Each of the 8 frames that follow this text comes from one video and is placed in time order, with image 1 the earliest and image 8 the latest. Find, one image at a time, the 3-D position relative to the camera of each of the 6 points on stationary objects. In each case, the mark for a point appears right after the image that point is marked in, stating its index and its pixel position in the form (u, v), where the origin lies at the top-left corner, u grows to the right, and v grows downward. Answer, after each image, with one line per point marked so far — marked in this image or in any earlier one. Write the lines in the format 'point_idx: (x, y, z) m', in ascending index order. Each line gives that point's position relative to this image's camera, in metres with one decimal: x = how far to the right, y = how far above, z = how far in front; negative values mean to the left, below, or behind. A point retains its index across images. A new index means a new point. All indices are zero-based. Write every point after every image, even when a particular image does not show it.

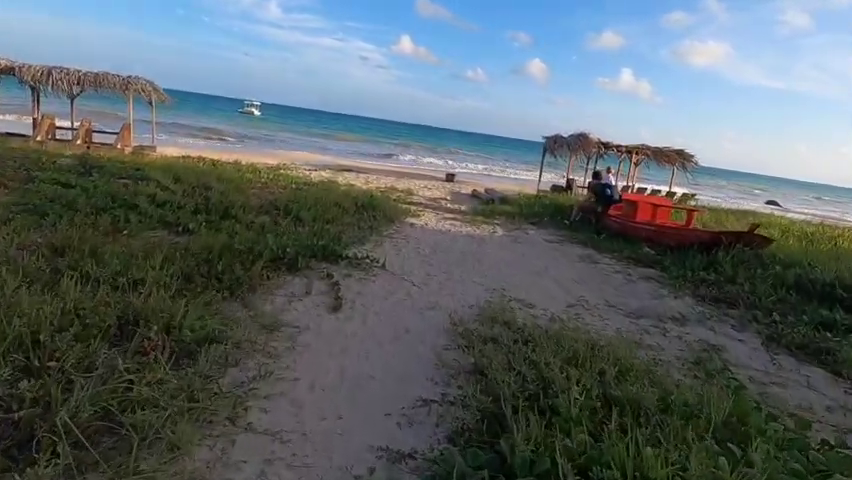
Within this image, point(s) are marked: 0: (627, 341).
0: (+2.5, -1.3, +5.6) m
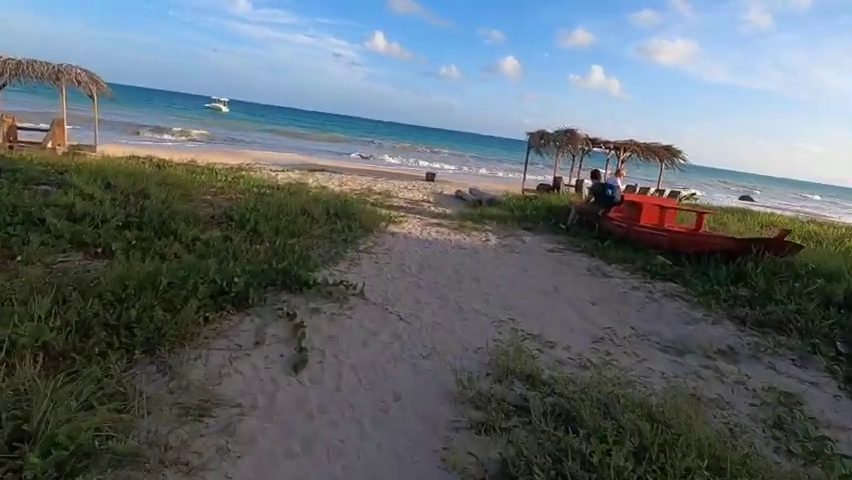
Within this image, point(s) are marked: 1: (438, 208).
0: (+2.5, -1.5, +4.3) m
1: (+0.3, +1.0, +13.5) m
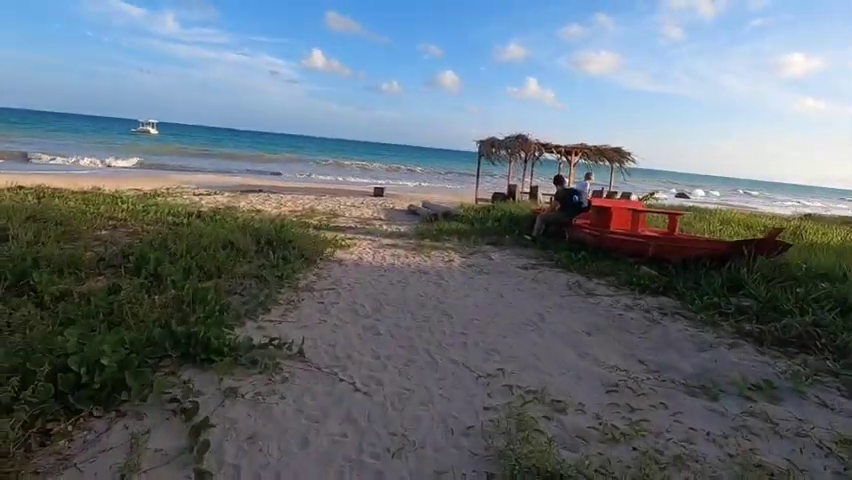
0: (+2.3, -1.6, +3.1) m
1: (-1.0, +0.4, +12.1) m
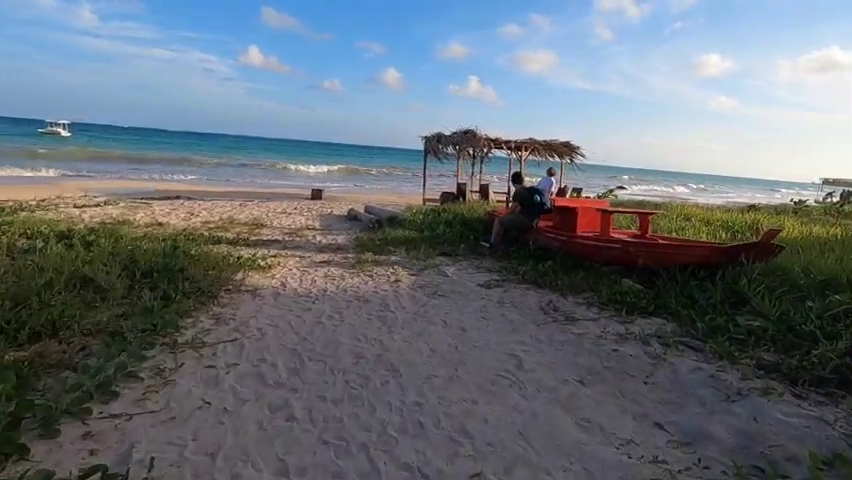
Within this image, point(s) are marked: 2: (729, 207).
0: (+2.0, -1.8, +1.8) m
1: (-2.3, +0.1, +10.3) m
2: (+12.8, +1.4, +18.9) m
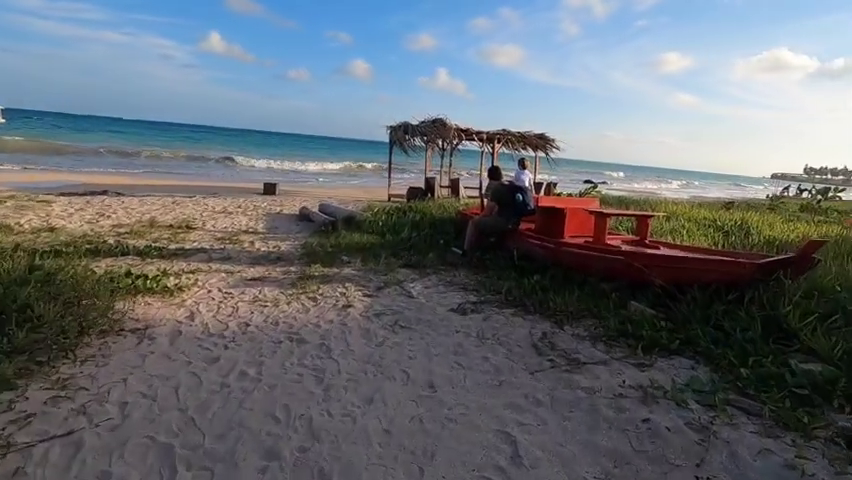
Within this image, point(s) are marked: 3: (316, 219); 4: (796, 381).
0: (+1.9, -2.0, +0.4) m
1: (-3.0, 0.0, +8.6) m
2: (+11.4, +1.5, +18.1) m
3: (-2.6, +0.5, +10.6) m
4: (+3.2, -1.2, +3.9) m
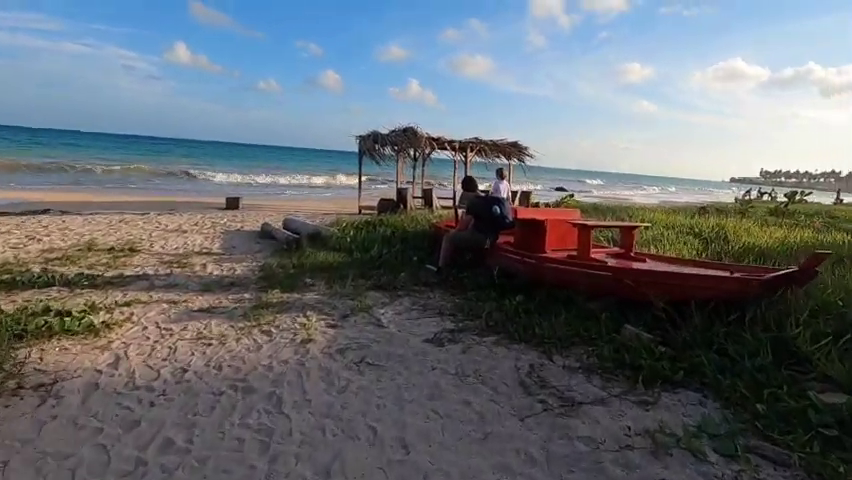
0: (+1.9, -2.1, -0.2) m
1: (-3.5, -0.4, +7.7) m
2: (+10.3, +1.2, +18.1) m
3: (-3.2, +0.1, +9.8) m
4: (+3.0, -1.4, +3.4) m
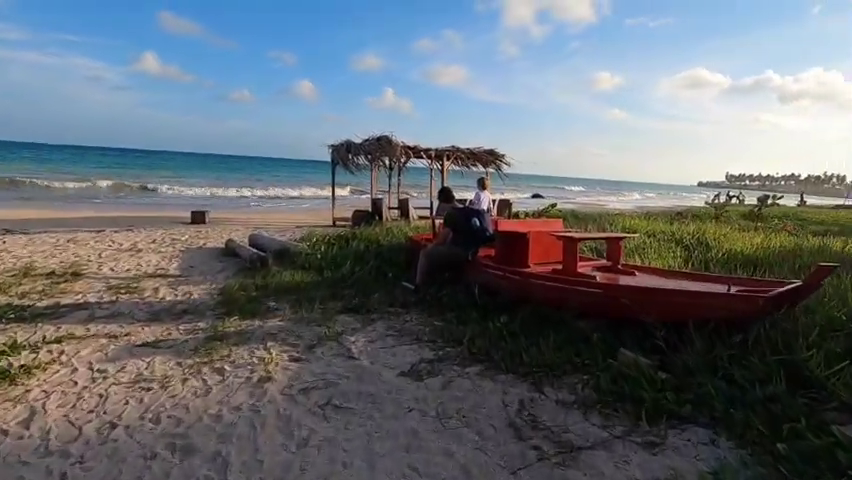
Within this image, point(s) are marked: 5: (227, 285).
0: (+1.9, -2.2, -0.7) m
1: (-3.9, -0.7, +7.0) m
2: (+9.4, +1.0, +18.1) m
3: (-3.7, -0.3, +9.1) m
4: (+2.8, -1.5, +3.0) m
5: (-3.2, -0.7, +7.2) m
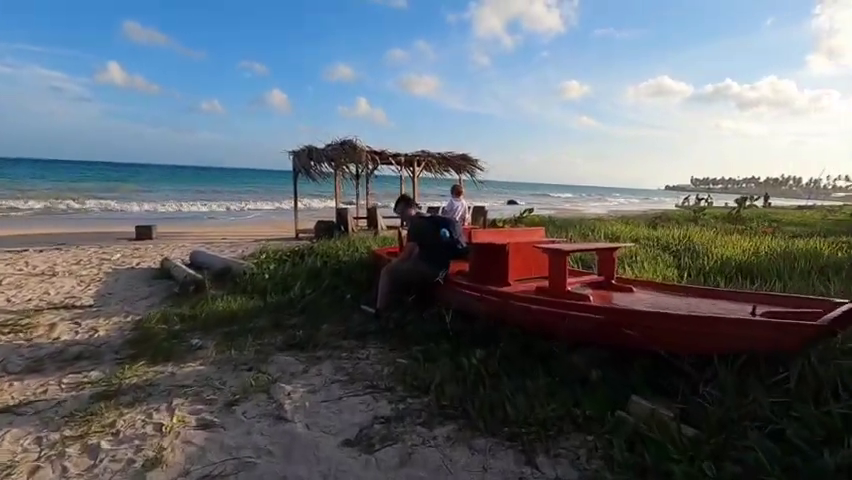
0: (+1.8, -2.2, -1.7) m
1: (-4.4, -1.0, +5.7) m
2: (+8.3, +0.8, +17.5) m
3: (-4.3, -0.6, +7.8) m
4: (+2.6, -1.5, +2.0) m
5: (-3.7, -1.0, +5.9) m
